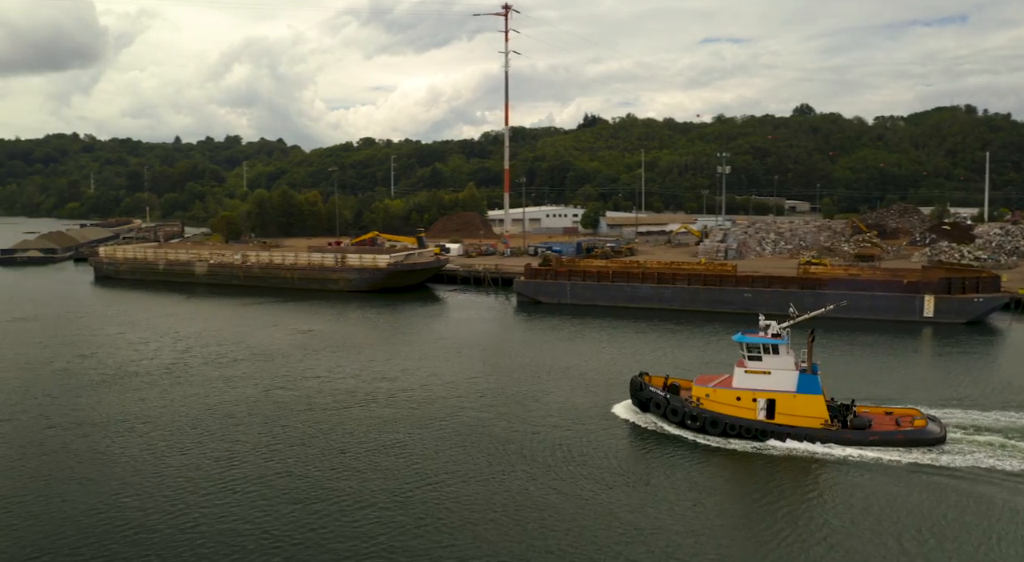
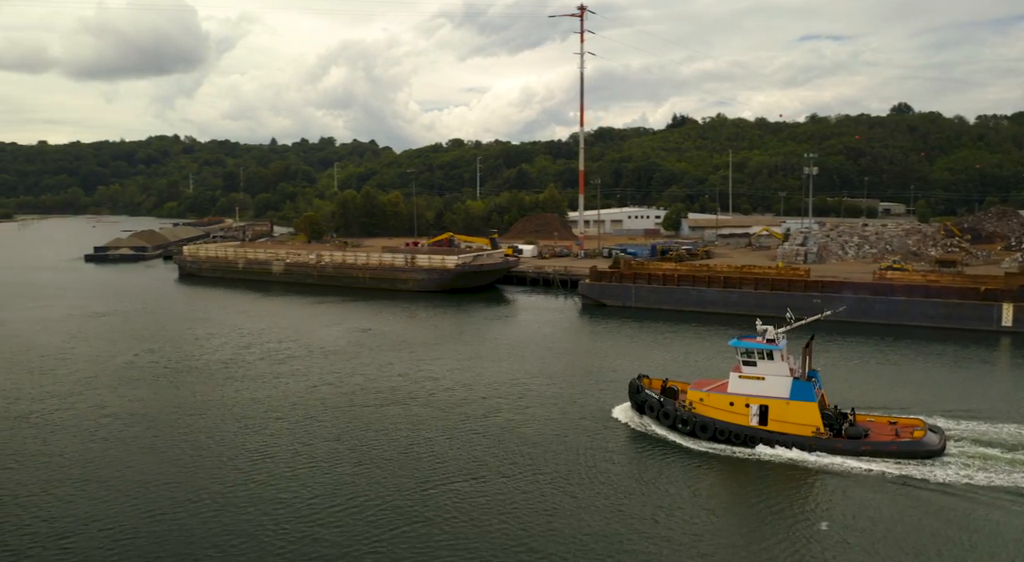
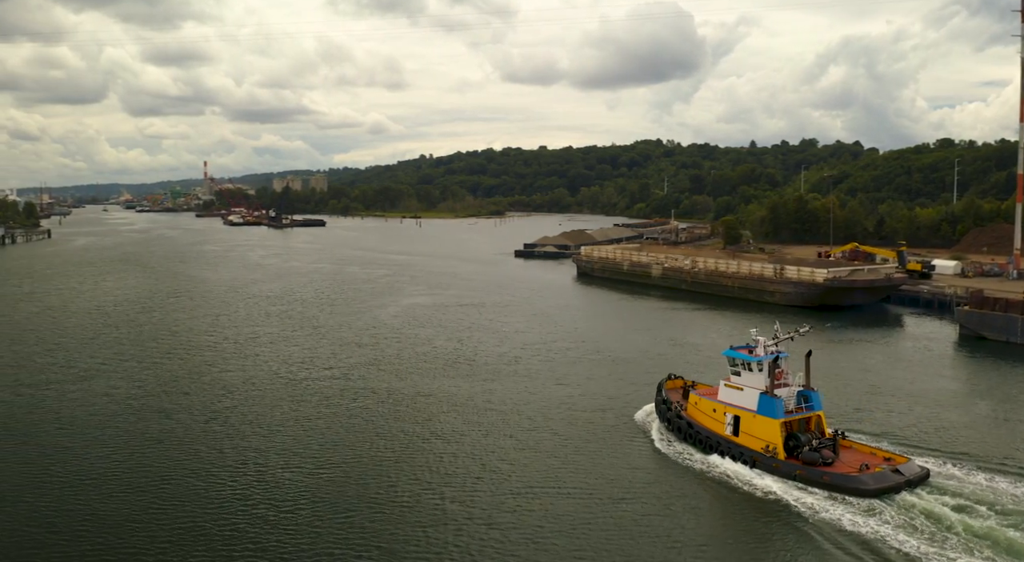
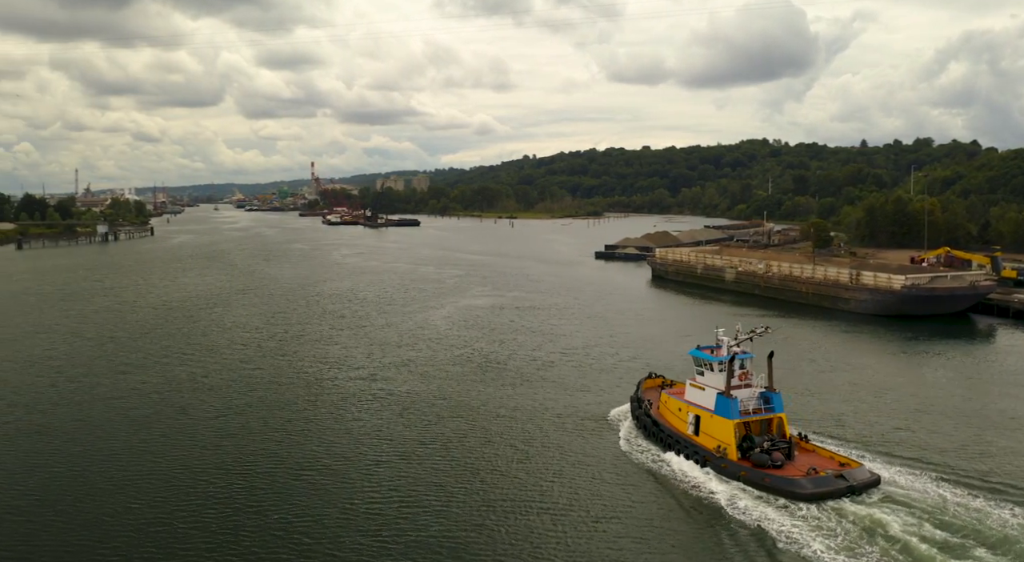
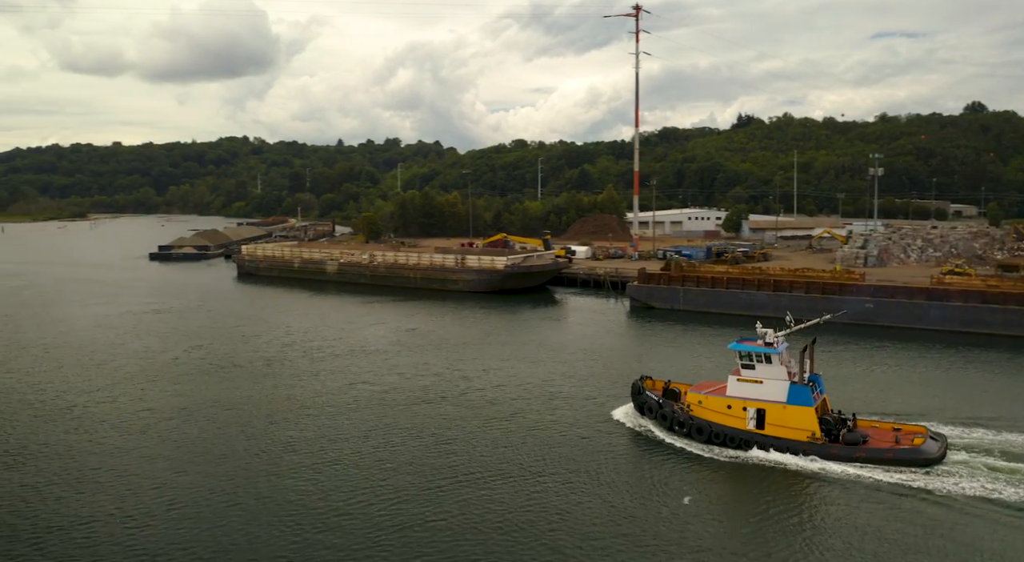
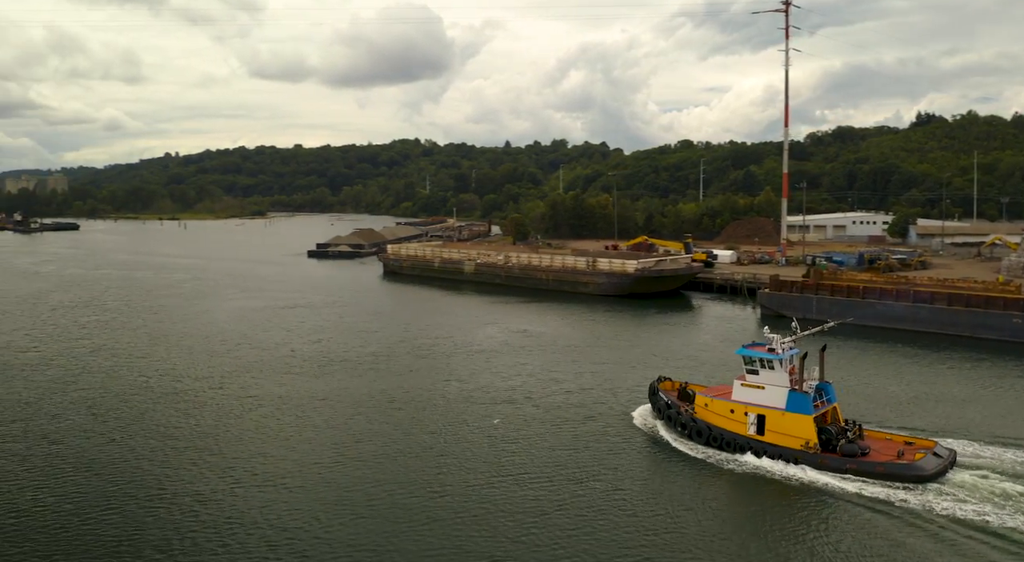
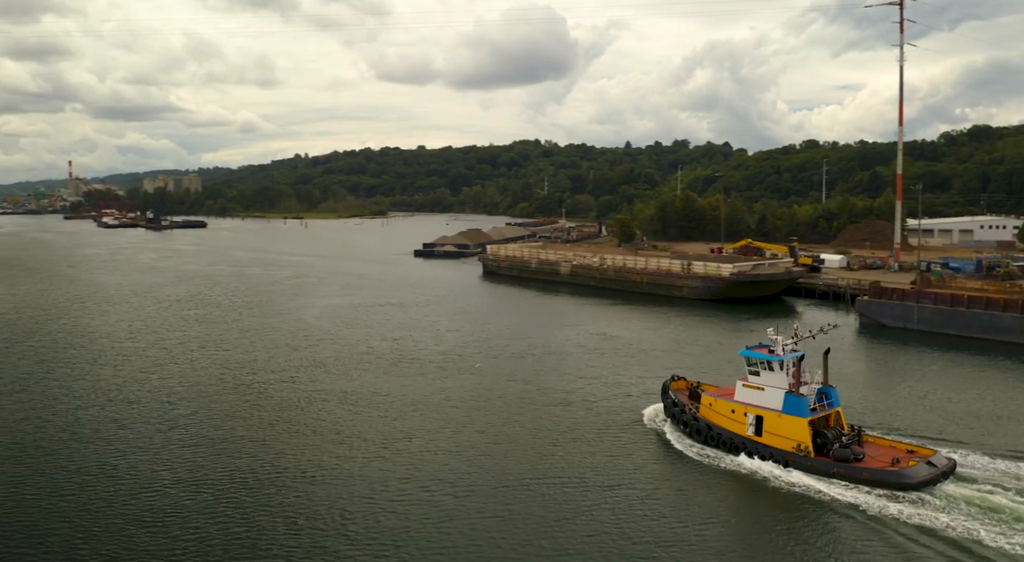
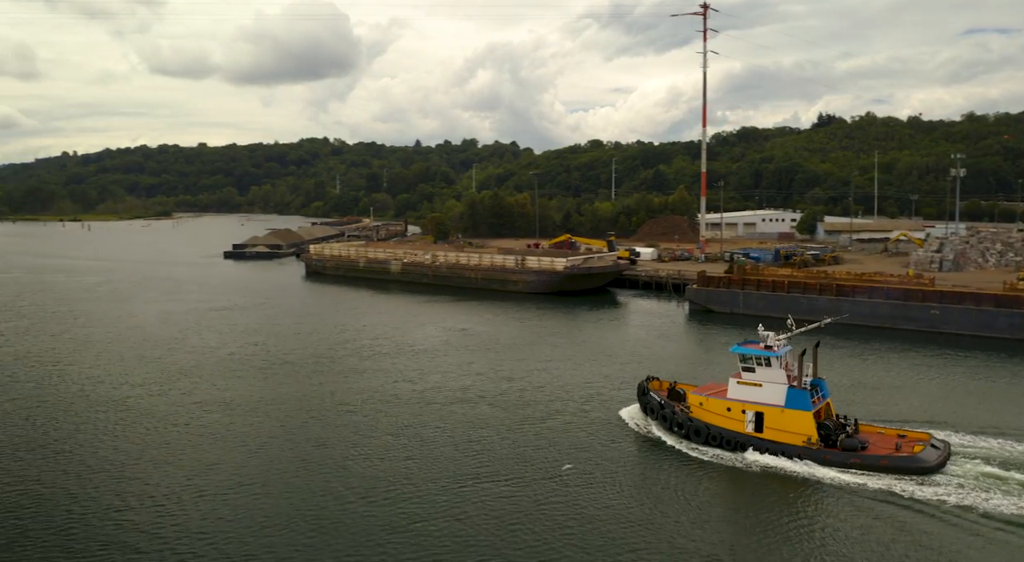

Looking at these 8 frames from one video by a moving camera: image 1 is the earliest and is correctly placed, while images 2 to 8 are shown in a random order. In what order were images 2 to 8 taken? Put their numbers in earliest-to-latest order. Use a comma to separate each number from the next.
2, 5, 8, 6, 7, 3, 4
